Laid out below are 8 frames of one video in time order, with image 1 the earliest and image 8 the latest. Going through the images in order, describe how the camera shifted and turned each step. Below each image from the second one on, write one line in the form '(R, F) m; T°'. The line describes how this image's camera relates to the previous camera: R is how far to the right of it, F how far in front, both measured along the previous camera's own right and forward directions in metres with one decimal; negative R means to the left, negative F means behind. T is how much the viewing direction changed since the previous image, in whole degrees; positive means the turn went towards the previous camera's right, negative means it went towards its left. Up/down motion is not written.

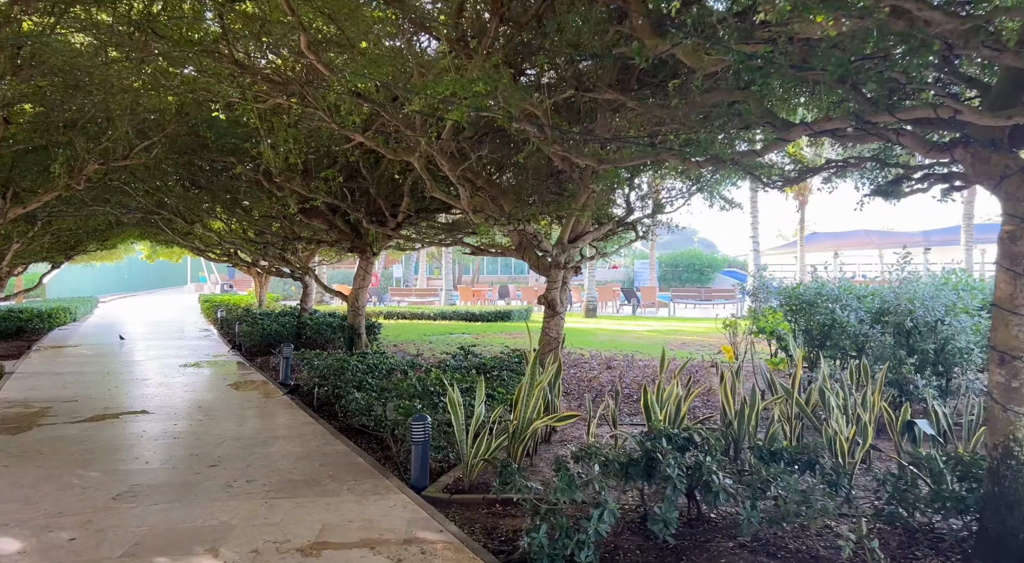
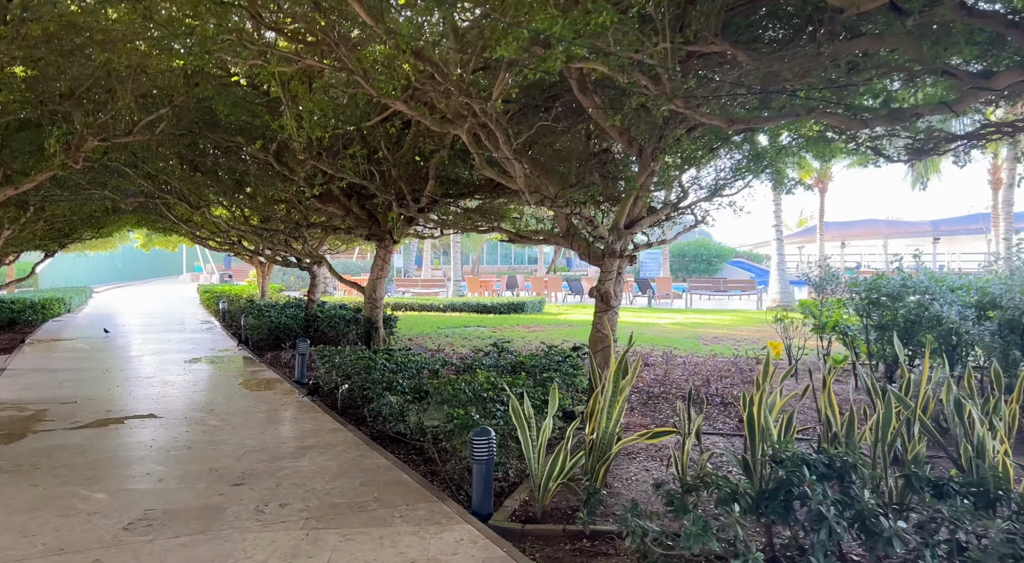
(-0.5, +0.6) m; 0°
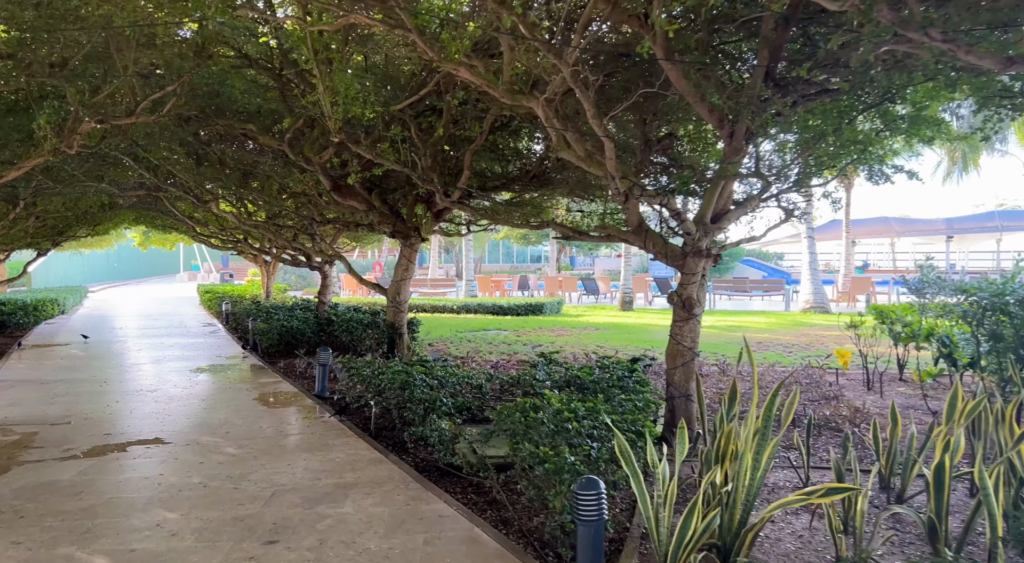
(-0.5, +0.7) m; 0°
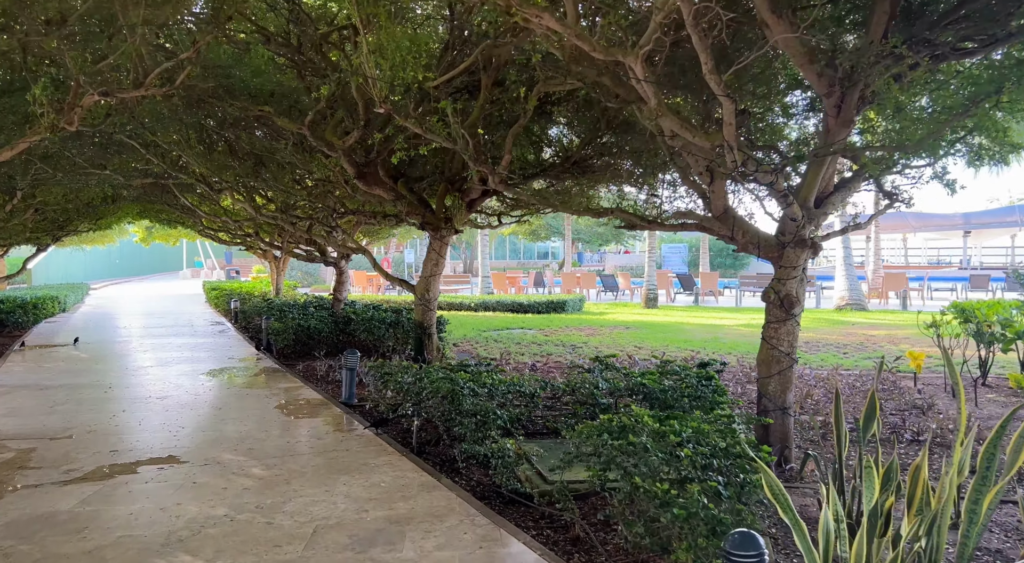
(-0.4, +0.6) m; 0°
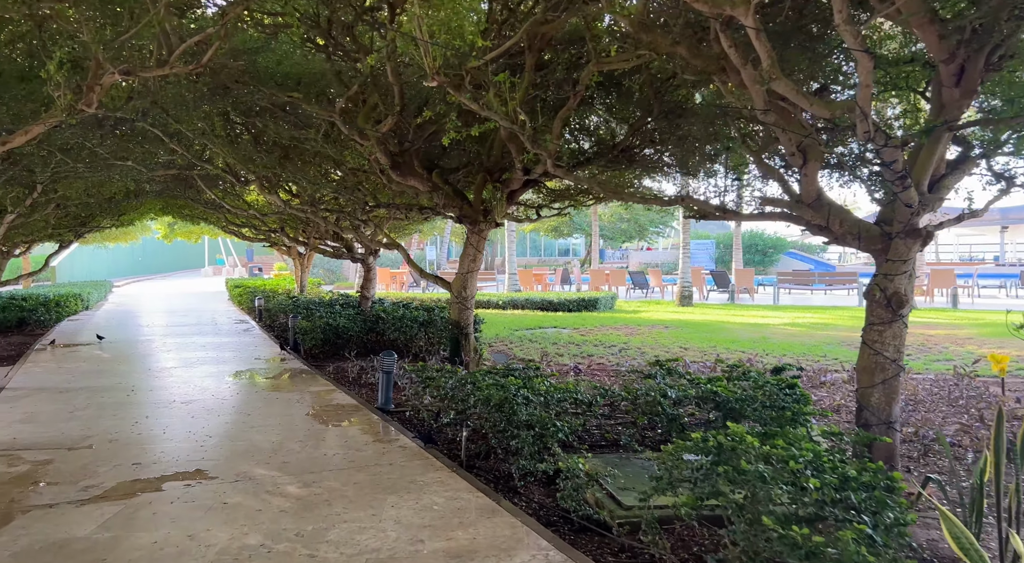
(-0.3, +0.4) m; -2°
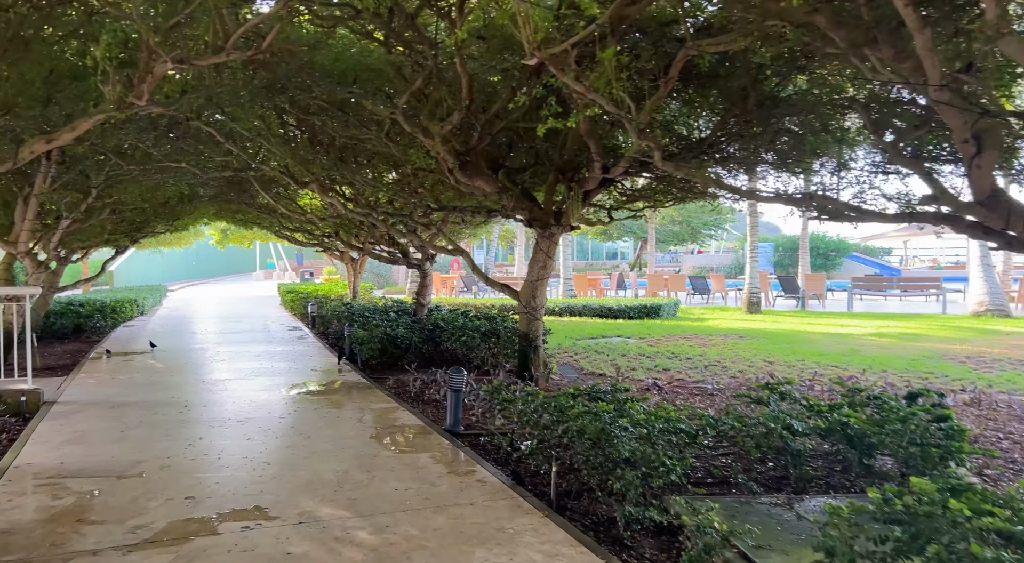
(-0.3, +0.5) m; -4°
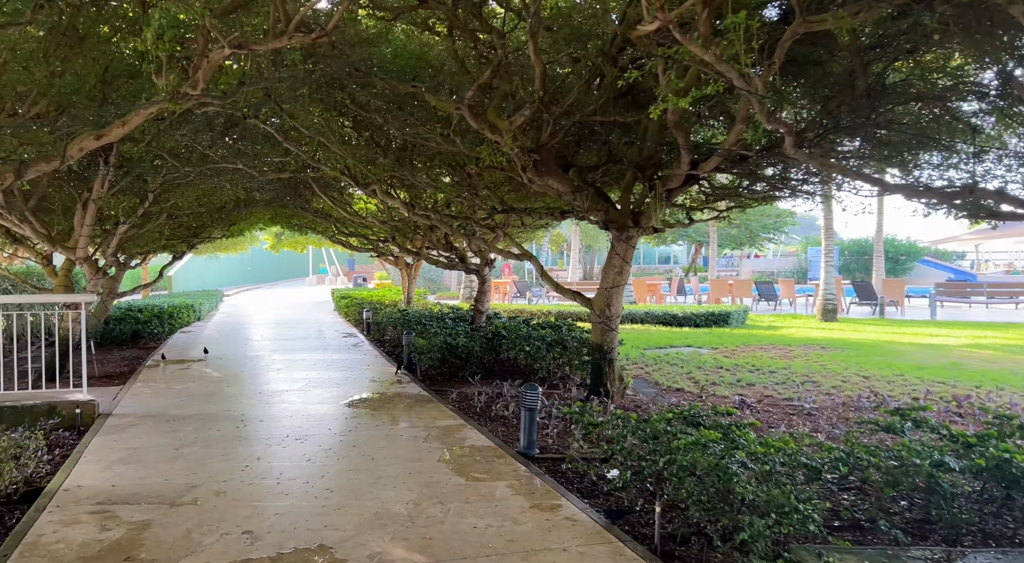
(-0.3, +0.4) m; -4°
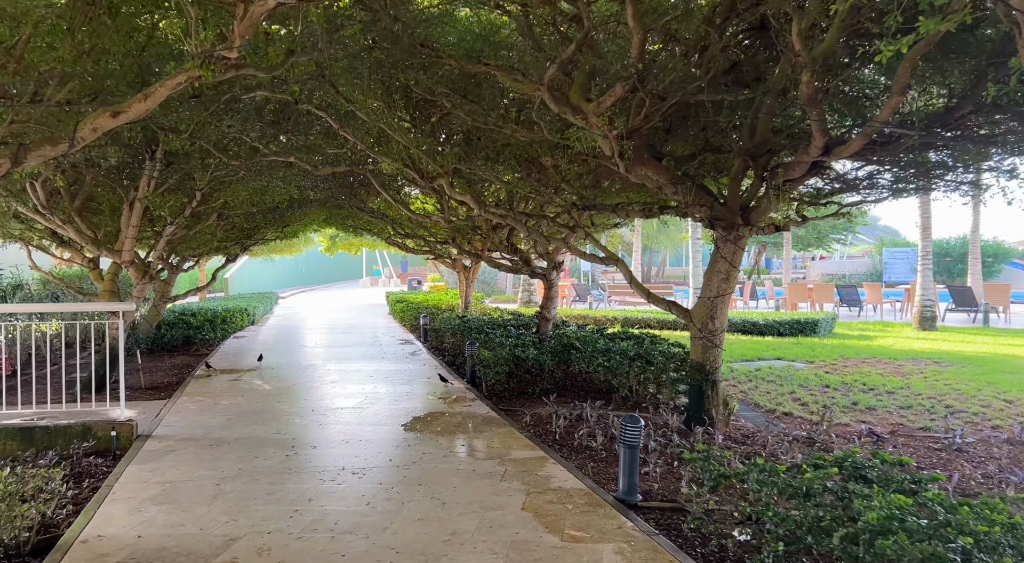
(-0.3, +0.7) m; -4°
